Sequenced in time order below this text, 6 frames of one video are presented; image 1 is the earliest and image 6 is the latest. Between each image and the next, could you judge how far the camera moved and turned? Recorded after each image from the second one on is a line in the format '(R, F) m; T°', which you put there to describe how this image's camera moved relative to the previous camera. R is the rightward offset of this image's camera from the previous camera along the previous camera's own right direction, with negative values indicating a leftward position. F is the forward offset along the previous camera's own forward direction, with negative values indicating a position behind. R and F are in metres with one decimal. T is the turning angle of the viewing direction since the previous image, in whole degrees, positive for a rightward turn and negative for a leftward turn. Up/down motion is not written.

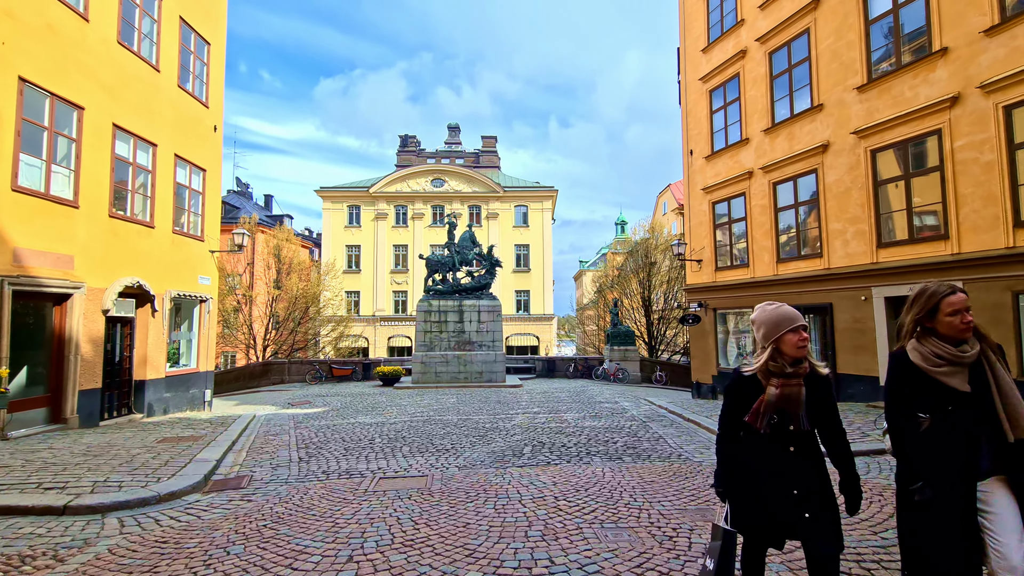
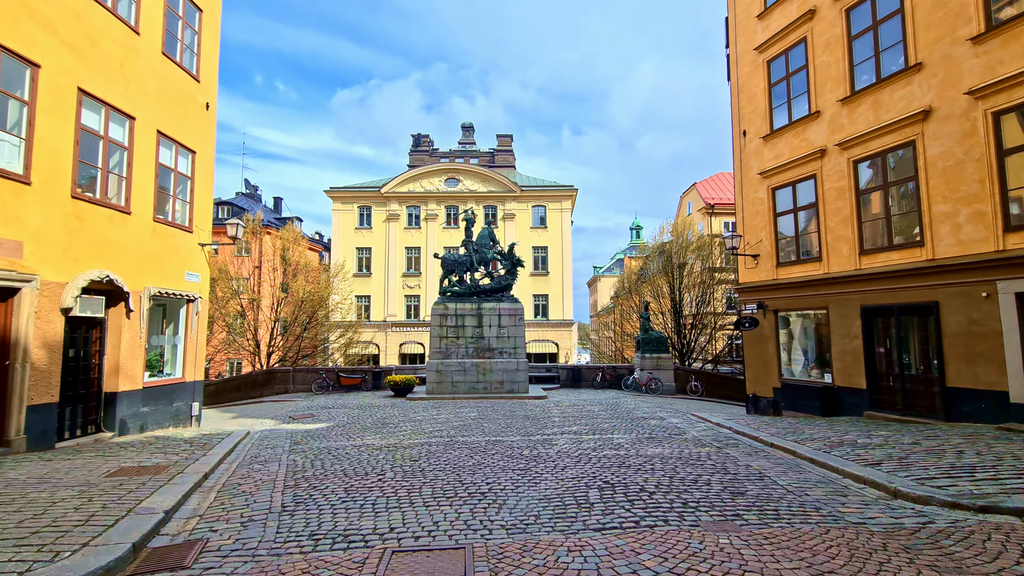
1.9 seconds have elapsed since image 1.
(-0.6, +2.0) m; -1°
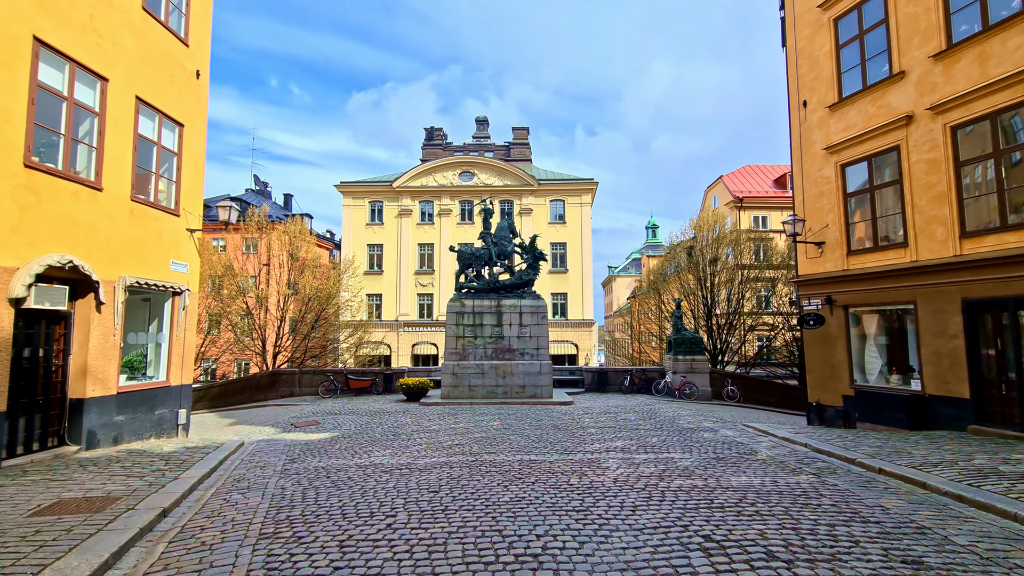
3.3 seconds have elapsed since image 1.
(-0.4, +1.7) m; -1°
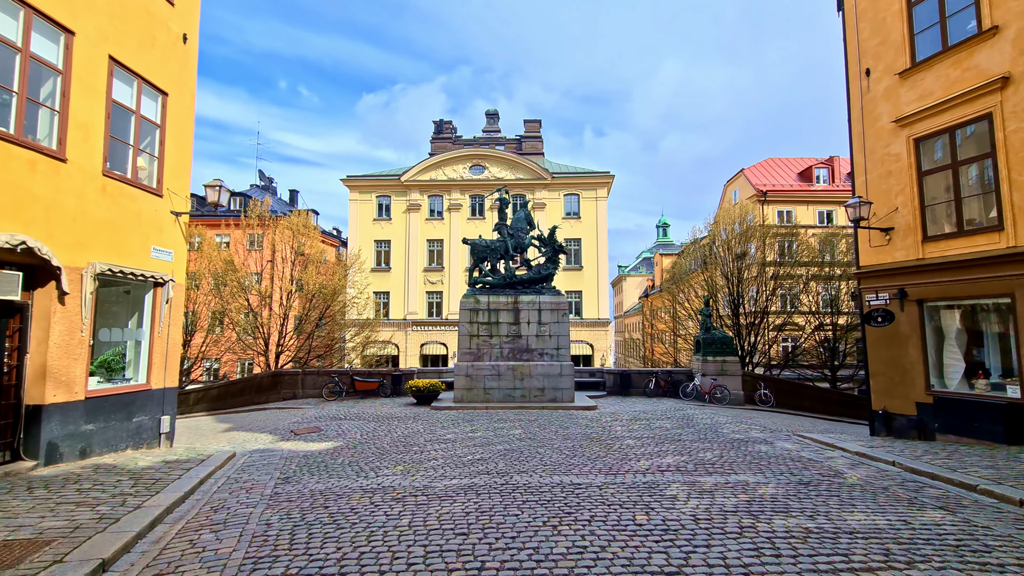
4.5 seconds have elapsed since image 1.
(-0.4, +1.4) m; -1°
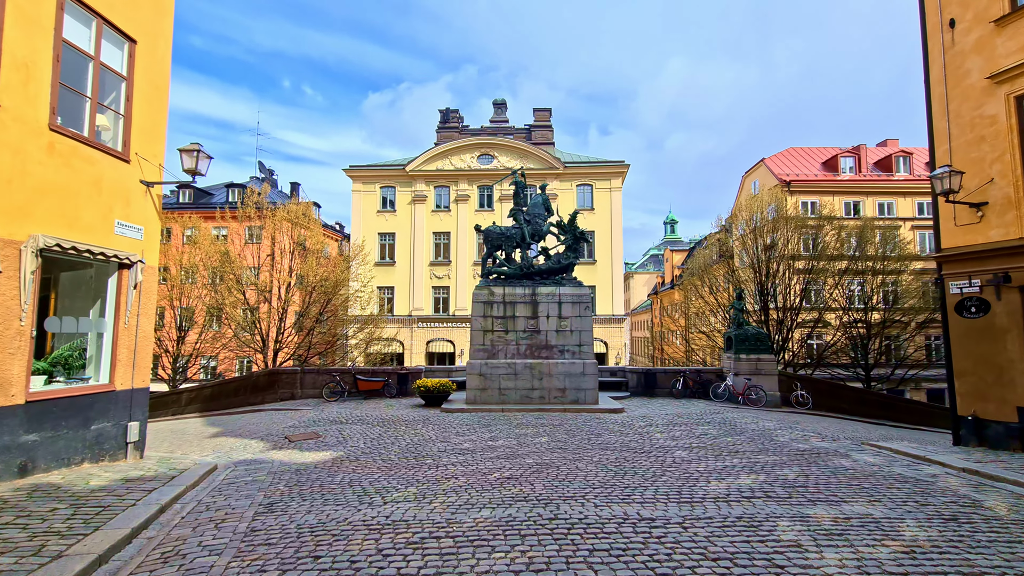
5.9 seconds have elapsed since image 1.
(-0.5, +1.6) m; 0°
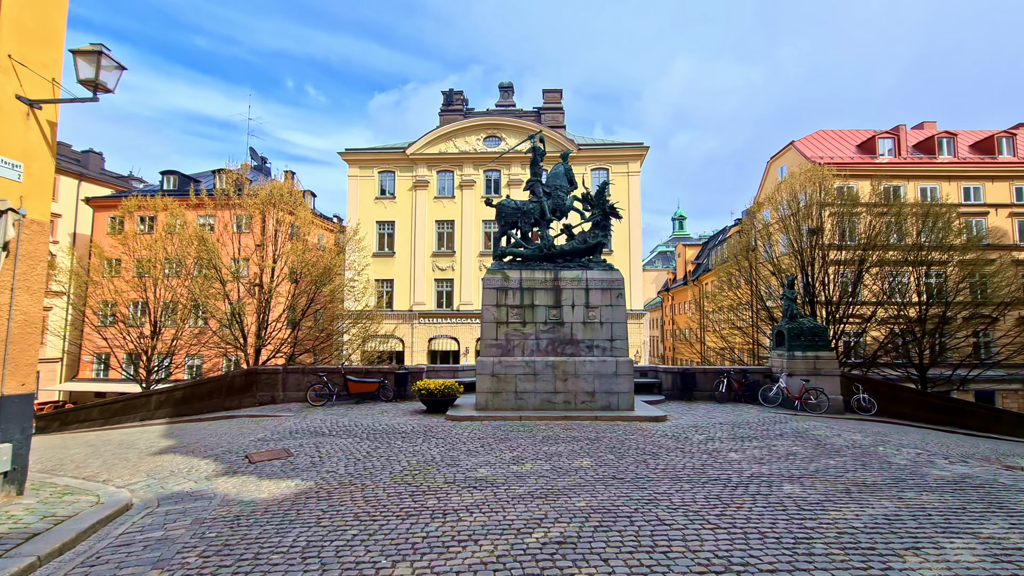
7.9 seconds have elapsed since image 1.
(-0.5, +2.6) m; 0°
